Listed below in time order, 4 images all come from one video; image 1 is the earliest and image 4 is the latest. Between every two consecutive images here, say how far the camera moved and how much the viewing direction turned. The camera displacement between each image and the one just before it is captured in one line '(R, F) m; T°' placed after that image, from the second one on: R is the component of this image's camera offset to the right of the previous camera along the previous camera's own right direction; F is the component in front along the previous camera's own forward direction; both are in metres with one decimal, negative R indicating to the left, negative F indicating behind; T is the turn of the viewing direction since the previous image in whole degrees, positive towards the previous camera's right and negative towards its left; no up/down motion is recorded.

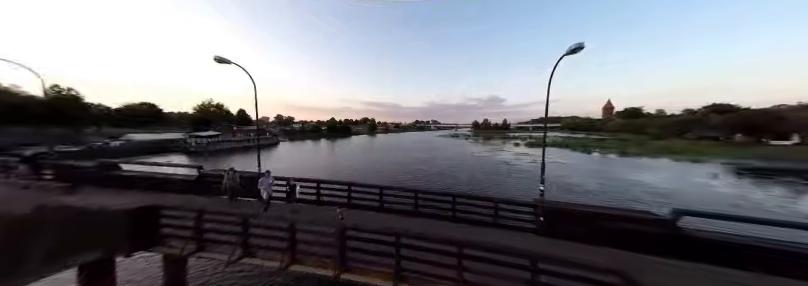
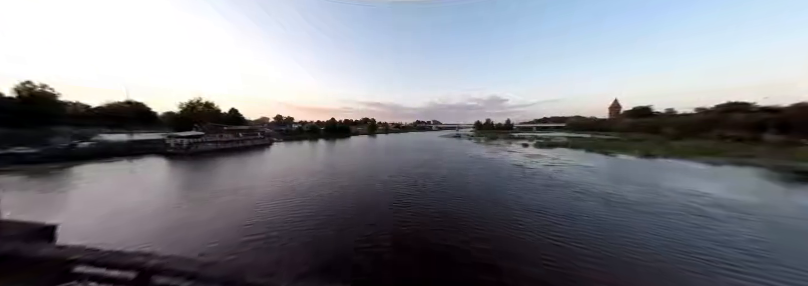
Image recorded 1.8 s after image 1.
(-0.1, +2.0) m; 0°
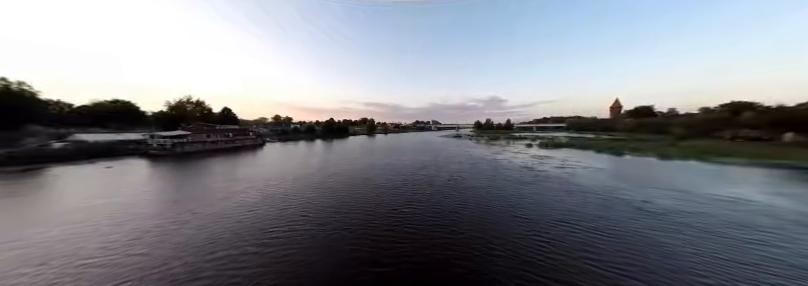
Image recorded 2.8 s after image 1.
(0.0, +1.2) m; 0°
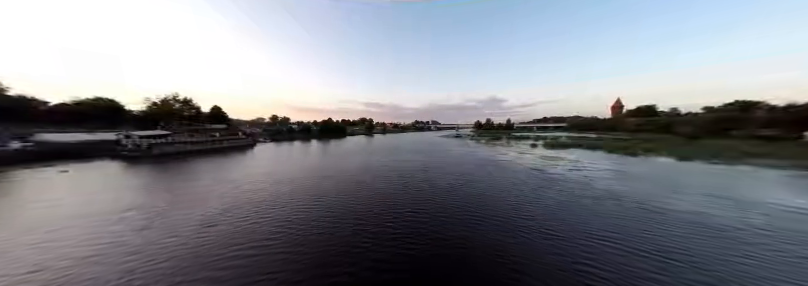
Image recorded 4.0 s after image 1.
(0.0, +1.4) m; 0°
